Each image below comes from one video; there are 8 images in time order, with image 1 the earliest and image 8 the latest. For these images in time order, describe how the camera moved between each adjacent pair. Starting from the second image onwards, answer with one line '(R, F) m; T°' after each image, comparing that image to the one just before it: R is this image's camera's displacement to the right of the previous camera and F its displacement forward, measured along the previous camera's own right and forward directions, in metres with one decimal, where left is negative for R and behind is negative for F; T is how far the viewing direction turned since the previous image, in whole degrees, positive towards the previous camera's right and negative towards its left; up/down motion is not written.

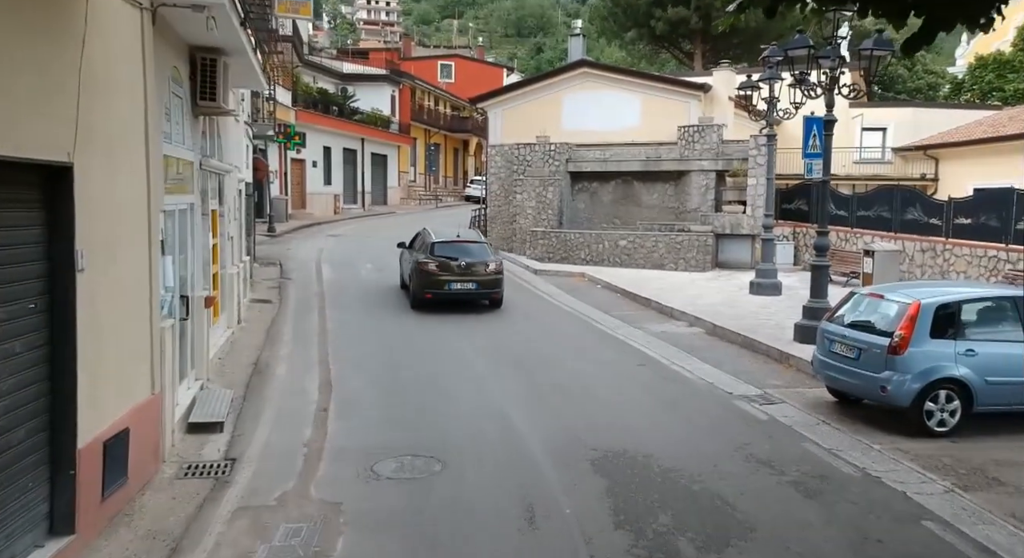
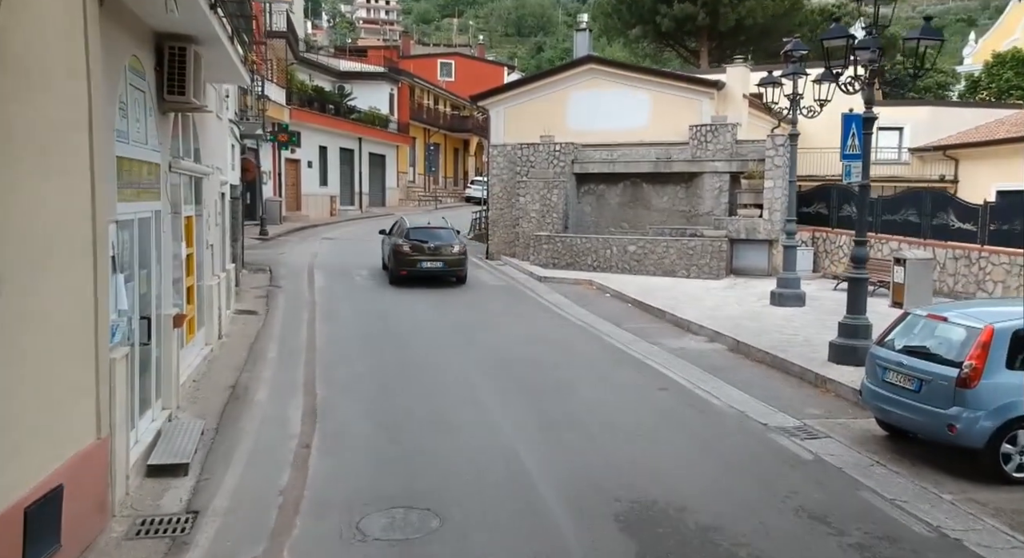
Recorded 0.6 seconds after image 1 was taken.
(-0.1, +1.1) m; 0°
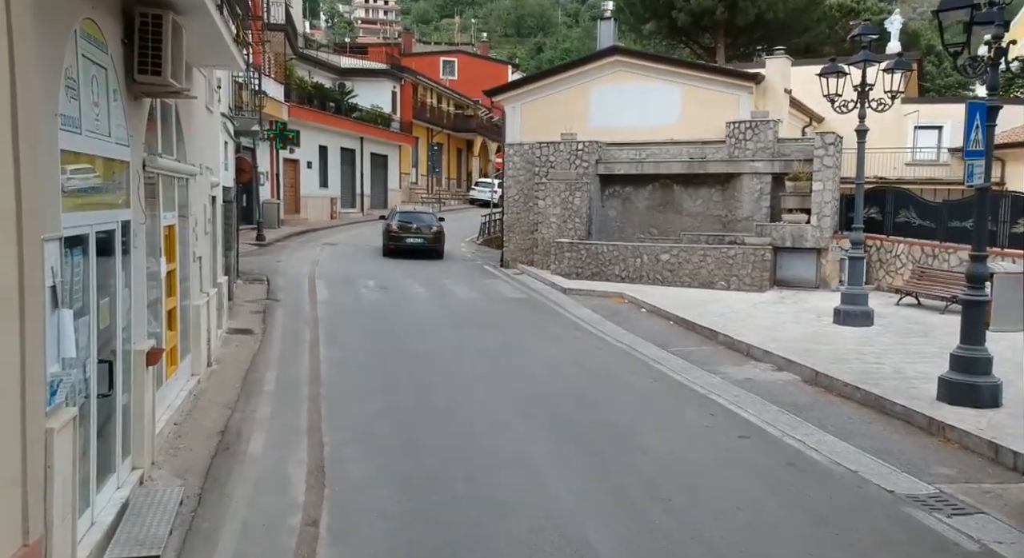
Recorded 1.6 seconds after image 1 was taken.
(-0.5, +1.8) m; 0°
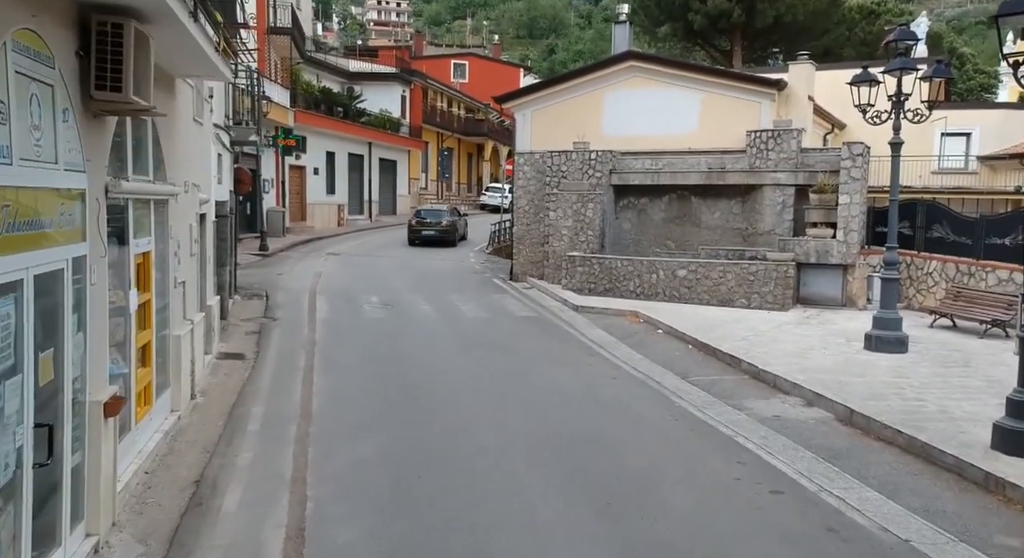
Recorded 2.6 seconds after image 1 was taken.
(+0.1, +0.9) m; -1°
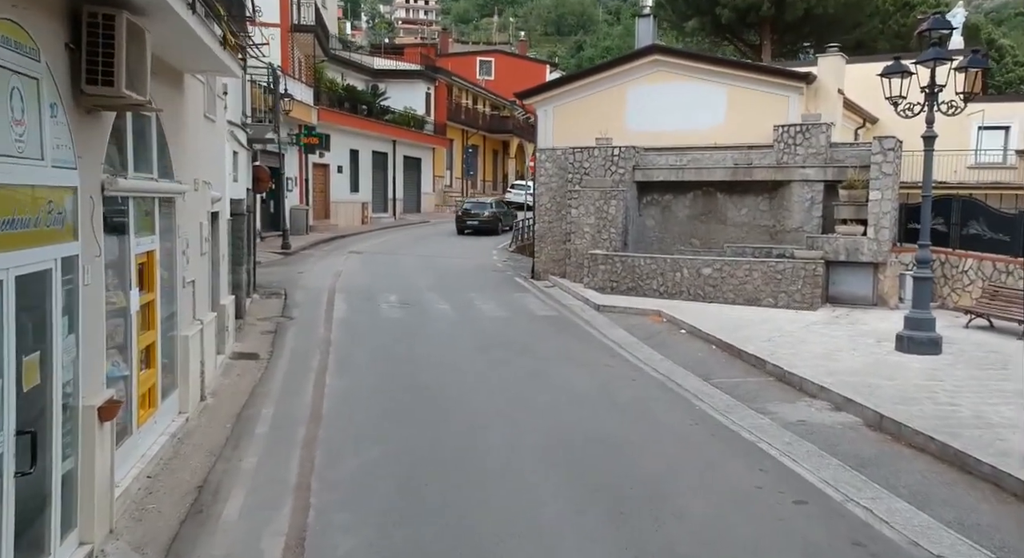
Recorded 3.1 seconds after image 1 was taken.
(+0.1, +0.3) m; -2°
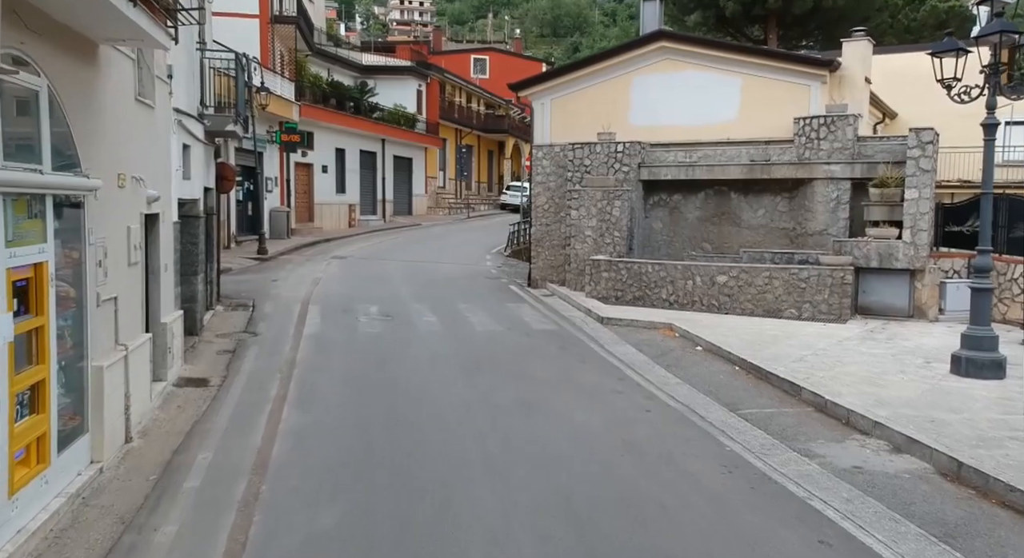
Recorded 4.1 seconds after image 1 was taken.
(+0.1, +1.8) m; 0°
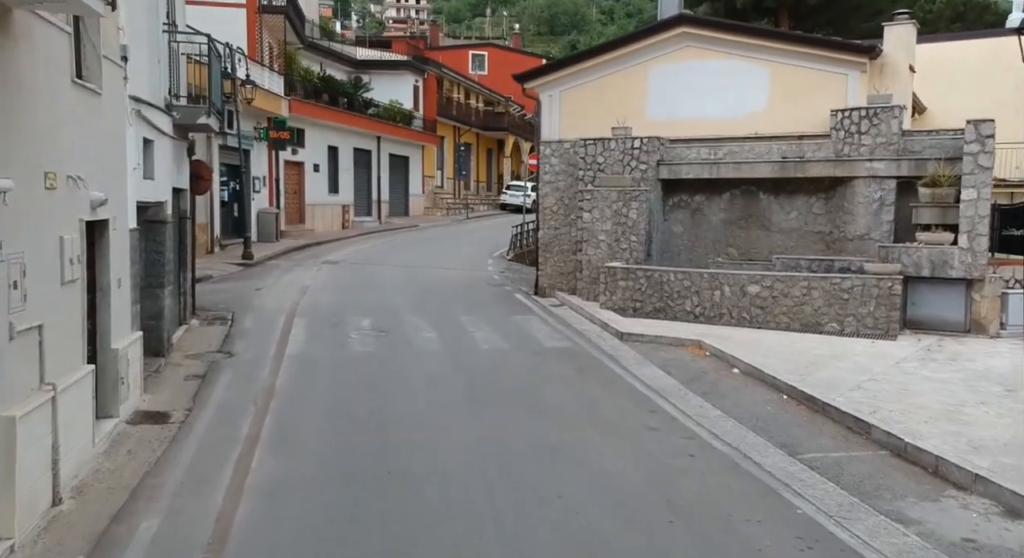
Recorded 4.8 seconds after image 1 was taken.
(-0.2, +1.6) m; 0°
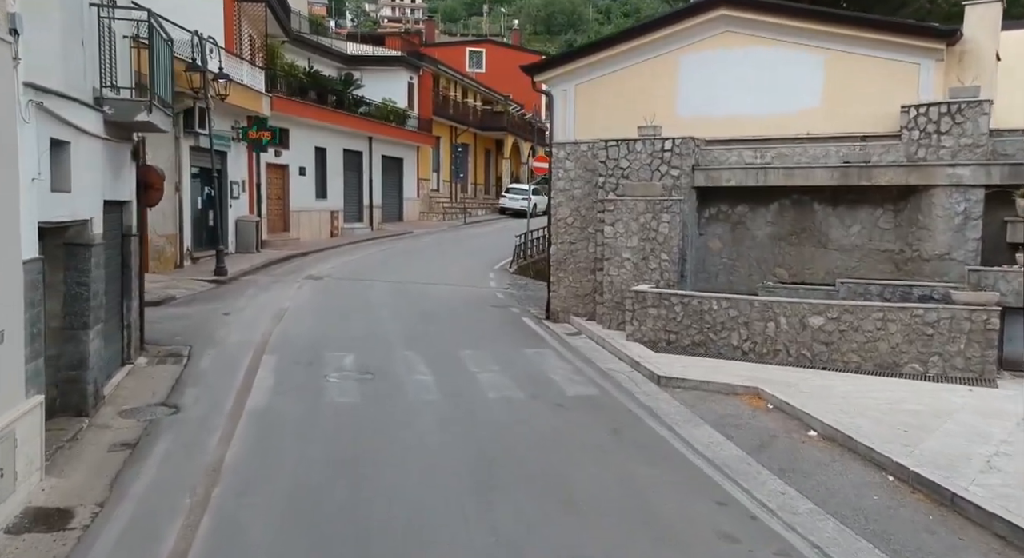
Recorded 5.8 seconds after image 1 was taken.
(-0.2, +2.5) m; 0°
